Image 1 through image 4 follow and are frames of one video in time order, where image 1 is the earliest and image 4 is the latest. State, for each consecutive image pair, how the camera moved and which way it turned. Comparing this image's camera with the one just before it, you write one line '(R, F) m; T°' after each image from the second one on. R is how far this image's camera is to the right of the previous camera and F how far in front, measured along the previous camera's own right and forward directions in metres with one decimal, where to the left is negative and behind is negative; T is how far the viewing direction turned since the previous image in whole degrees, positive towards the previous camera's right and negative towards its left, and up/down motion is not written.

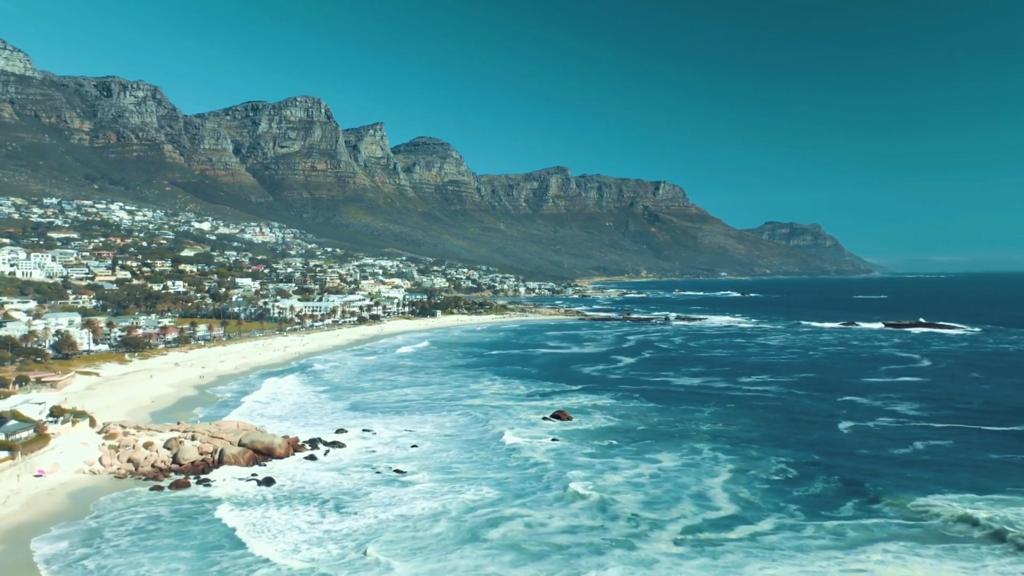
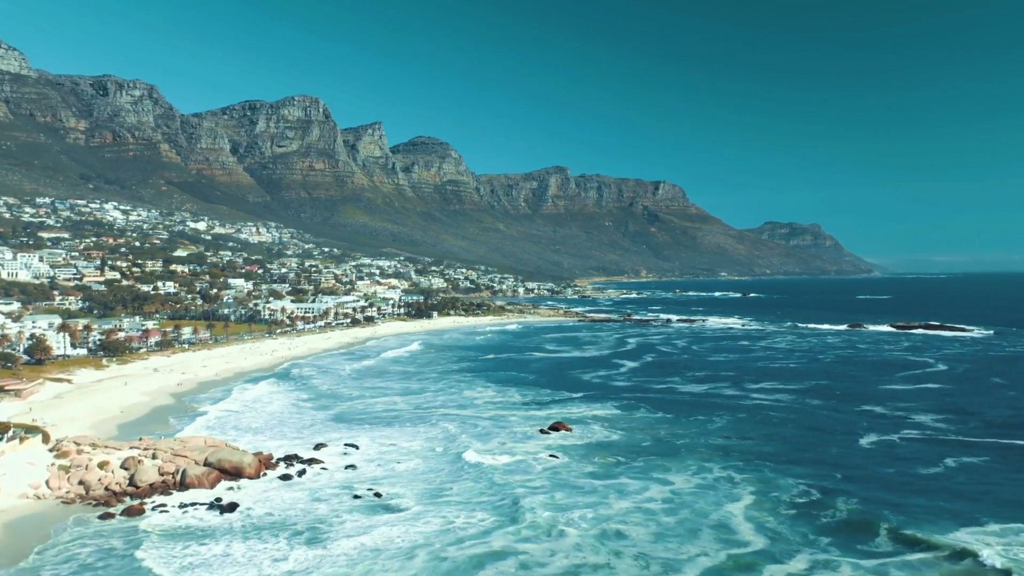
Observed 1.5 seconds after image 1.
(+0.3, +3.0) m; 0°
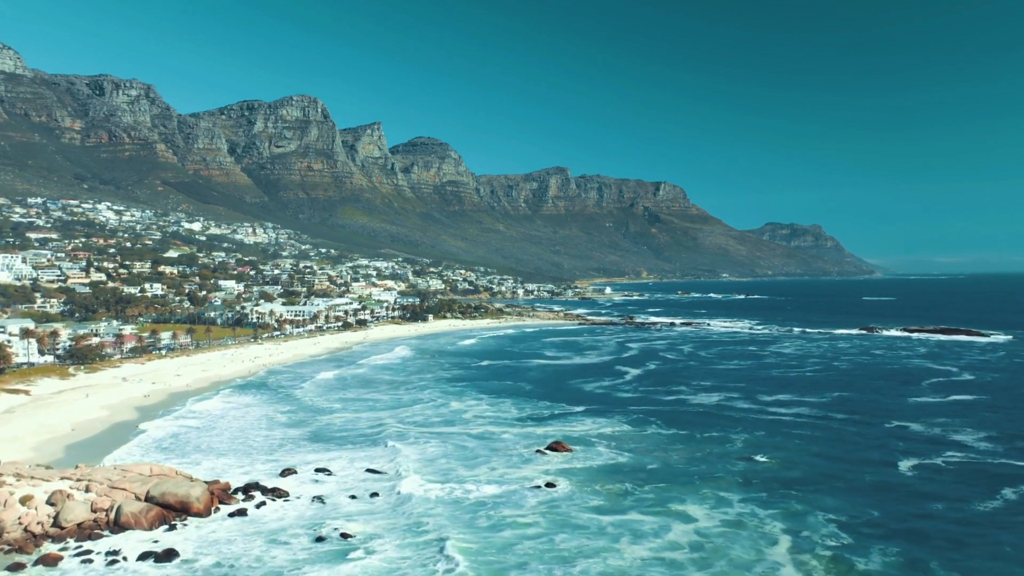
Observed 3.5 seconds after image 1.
(+0.4, +4.2) m; 0°
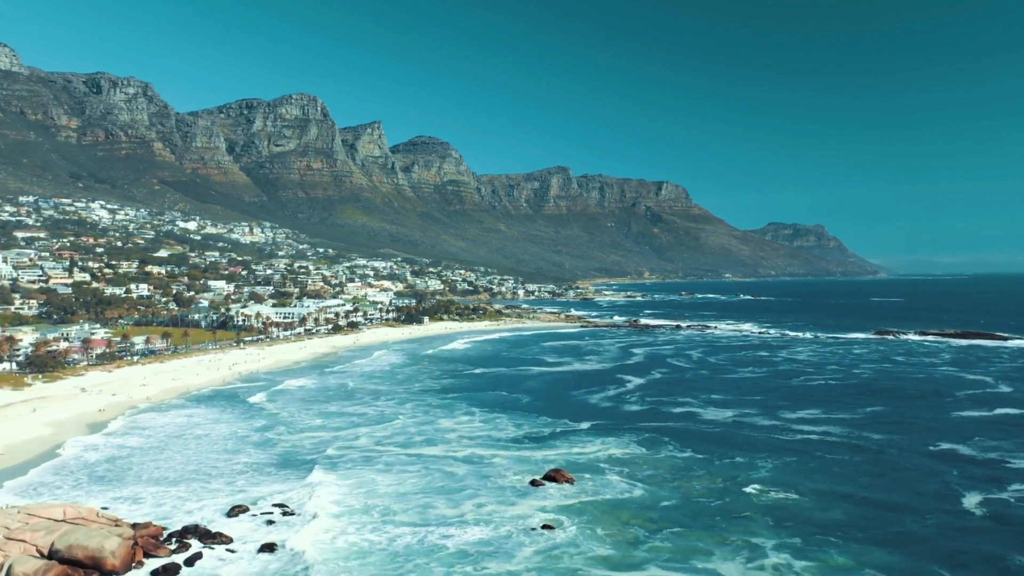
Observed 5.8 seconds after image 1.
(+0.4, +4.9) m; 0°
